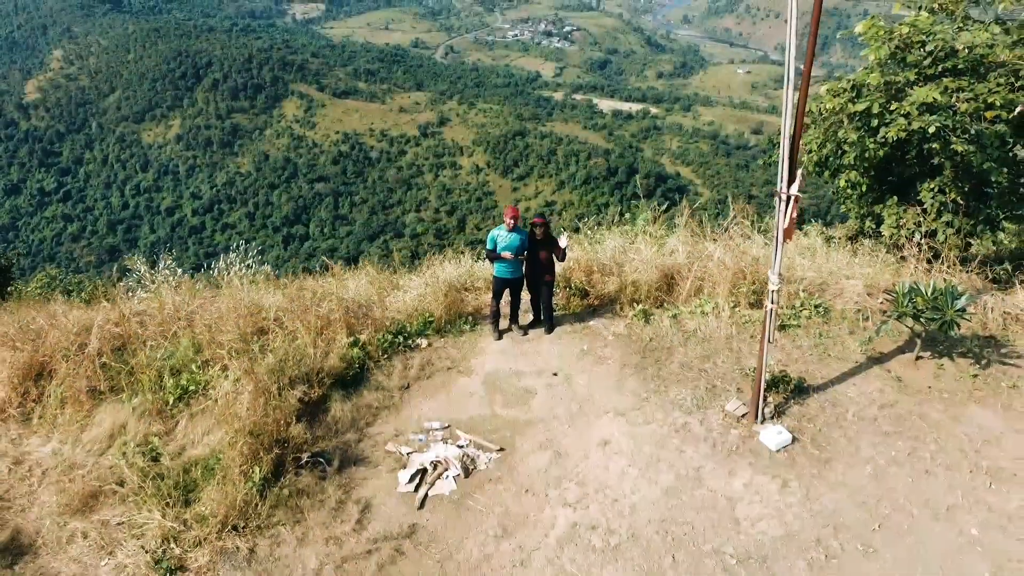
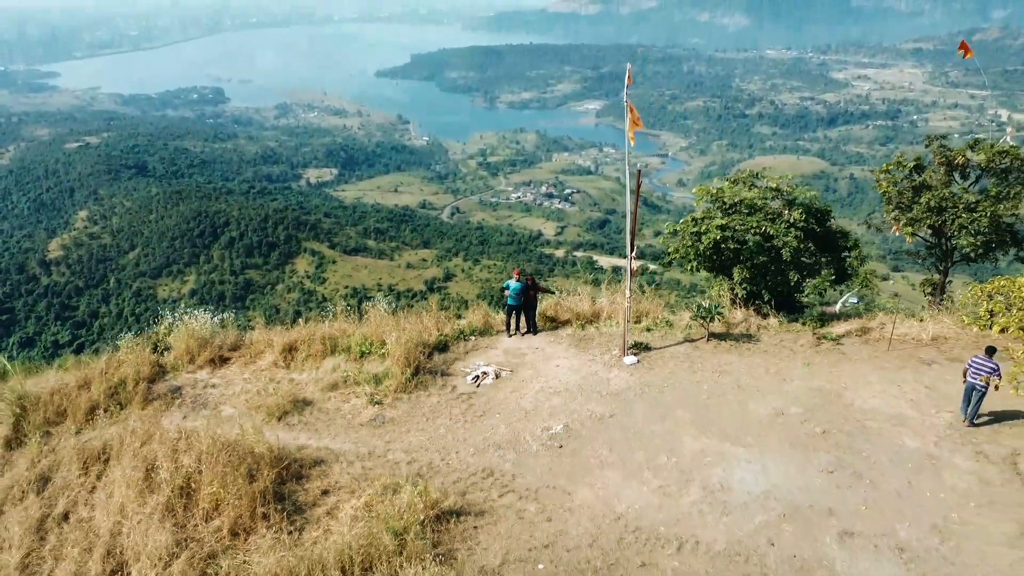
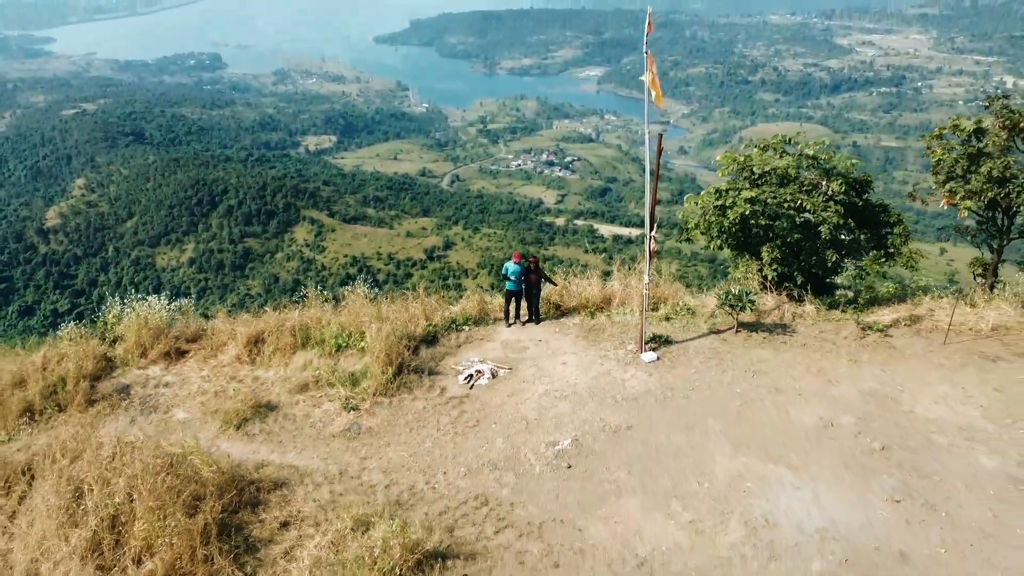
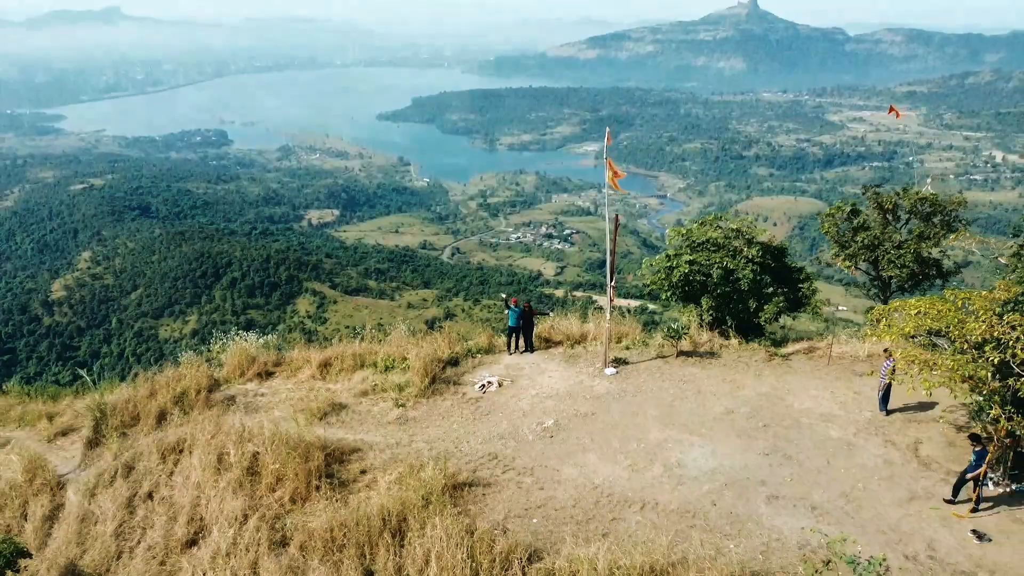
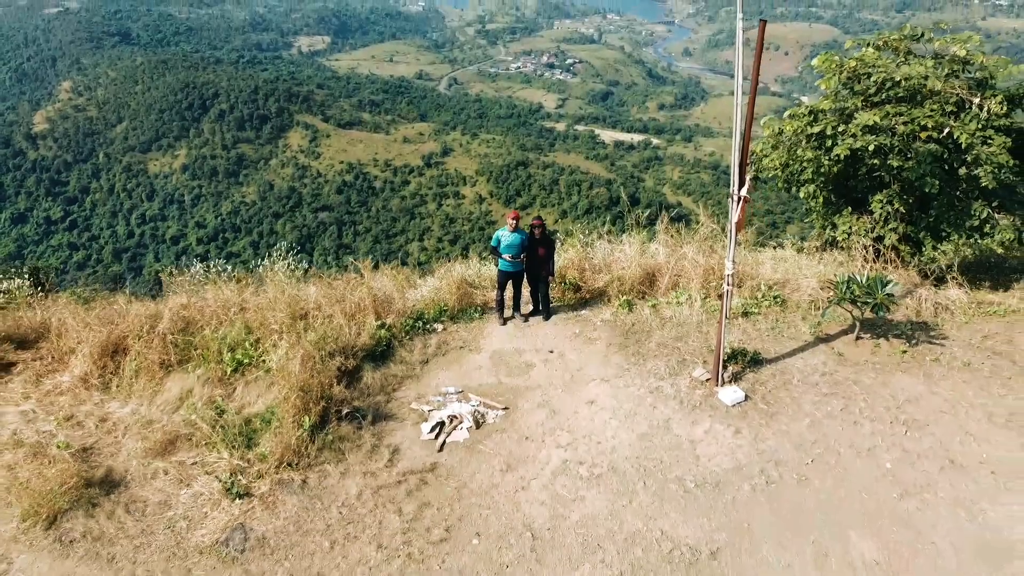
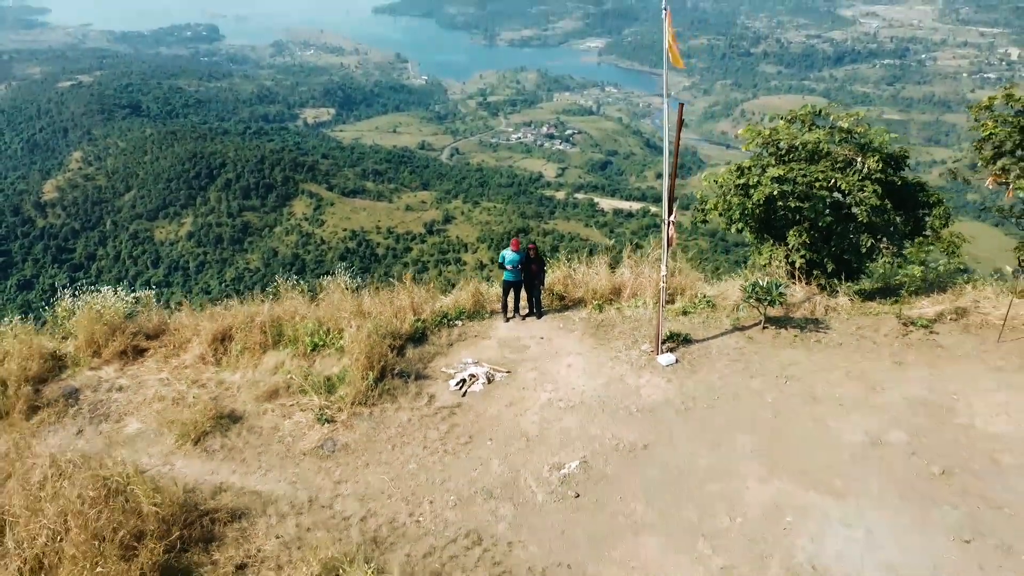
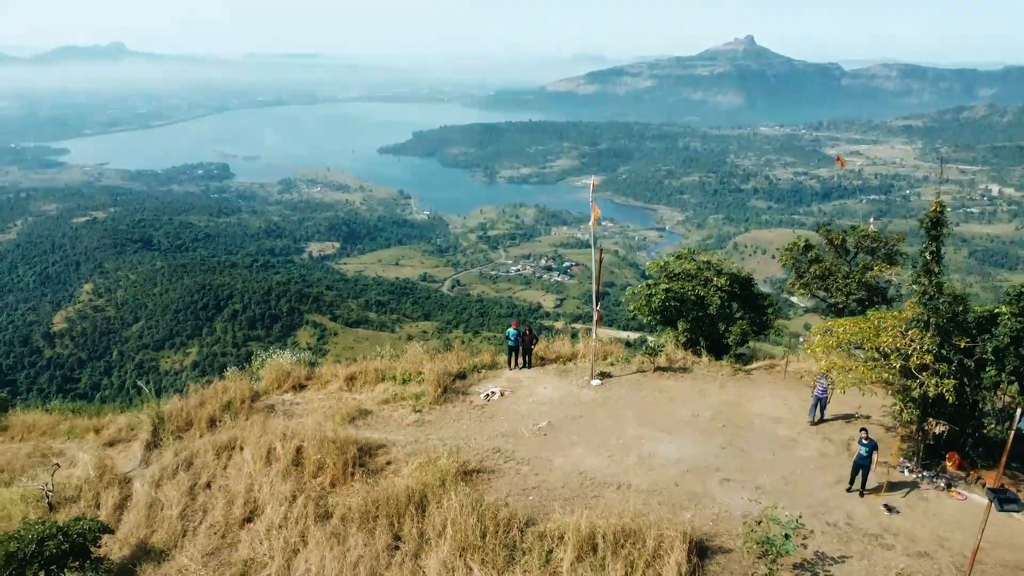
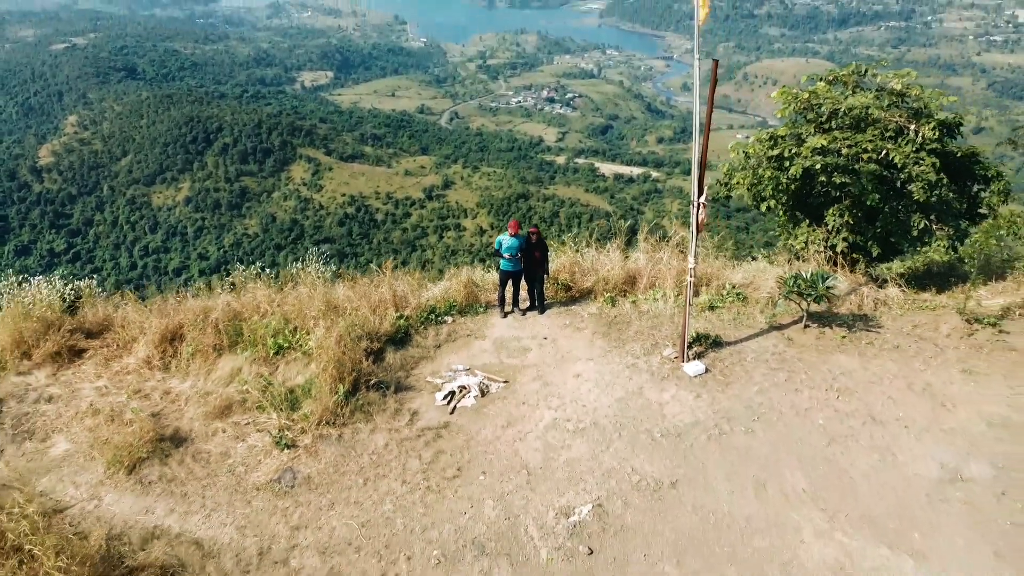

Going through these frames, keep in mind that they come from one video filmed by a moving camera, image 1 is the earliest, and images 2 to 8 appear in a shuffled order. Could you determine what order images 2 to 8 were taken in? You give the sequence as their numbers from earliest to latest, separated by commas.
5, 8, 6, 3, 2, 4, 7
